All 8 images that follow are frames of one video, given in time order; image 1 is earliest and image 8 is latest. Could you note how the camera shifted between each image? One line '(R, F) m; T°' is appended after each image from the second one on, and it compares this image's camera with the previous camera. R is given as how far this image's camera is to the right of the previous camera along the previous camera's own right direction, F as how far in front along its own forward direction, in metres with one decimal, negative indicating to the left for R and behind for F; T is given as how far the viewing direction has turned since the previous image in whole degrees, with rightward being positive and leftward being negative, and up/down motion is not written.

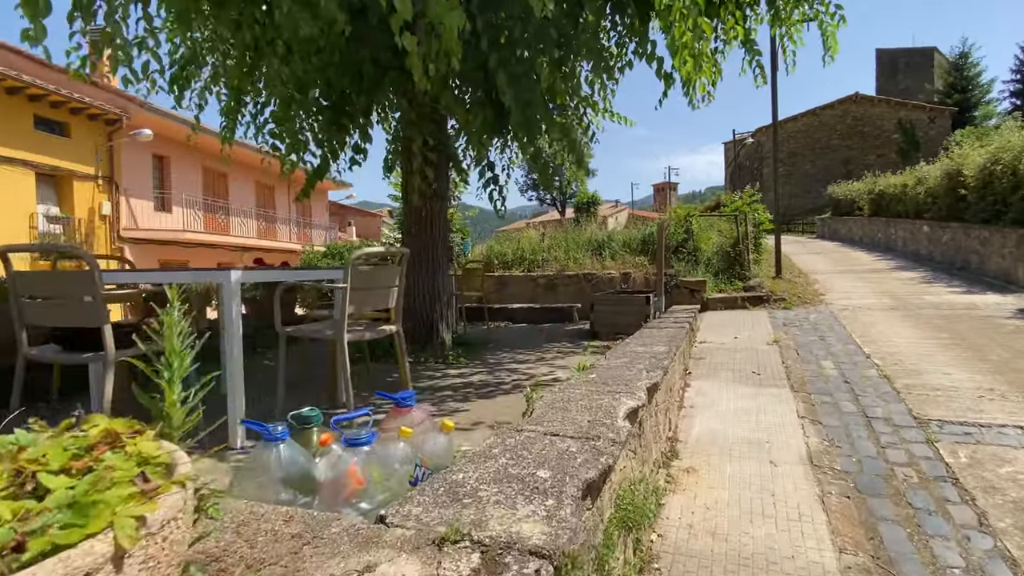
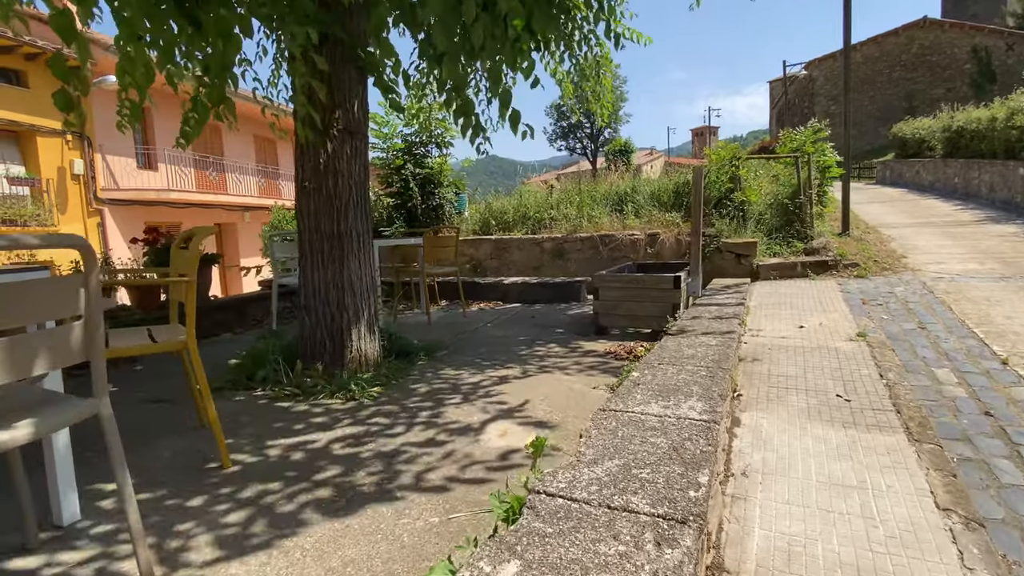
(+0.5, +1.7) m; -3°
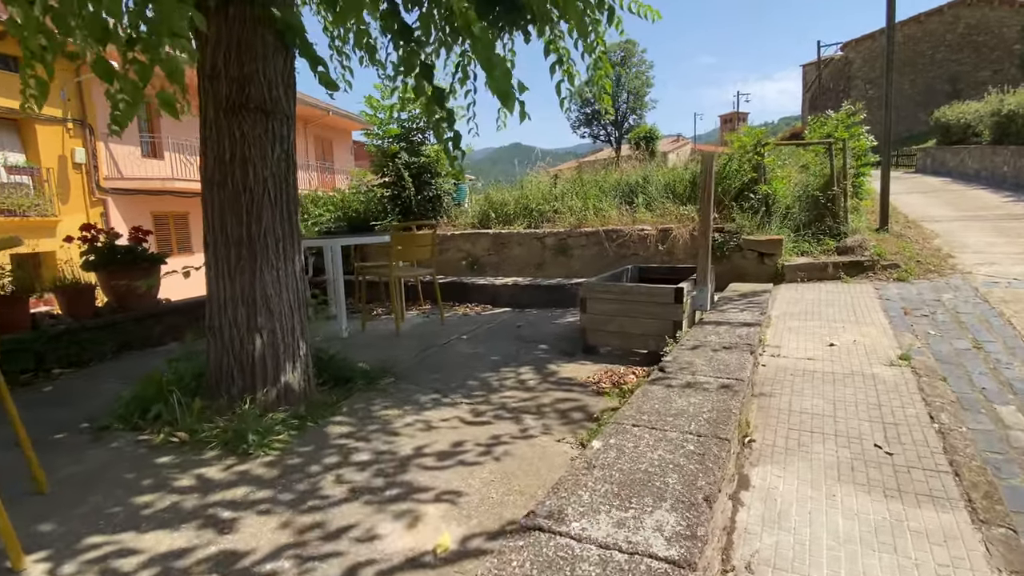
(+0.3, +0.6) m; -2°
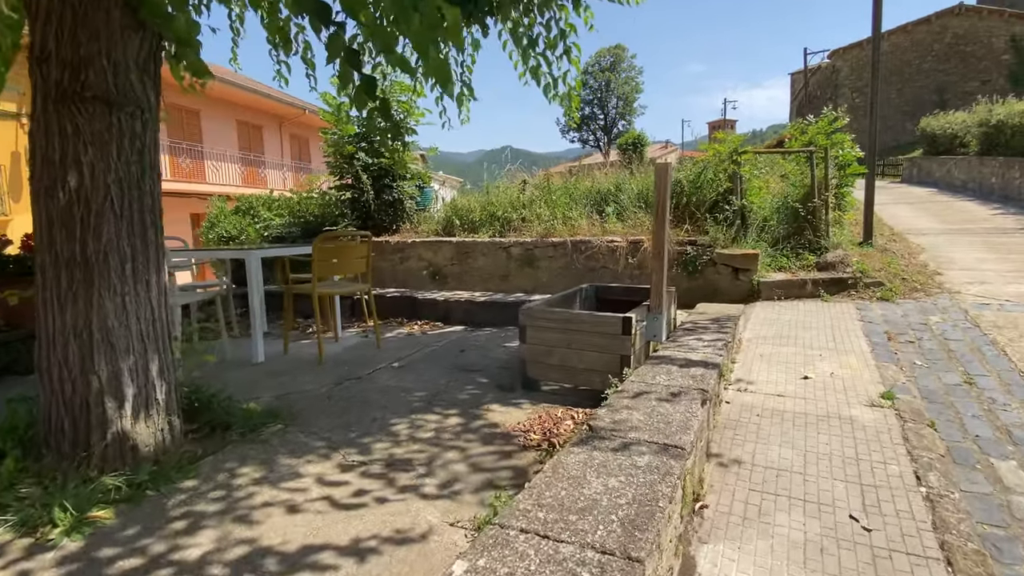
(+0.3, +0.5) m; +1°
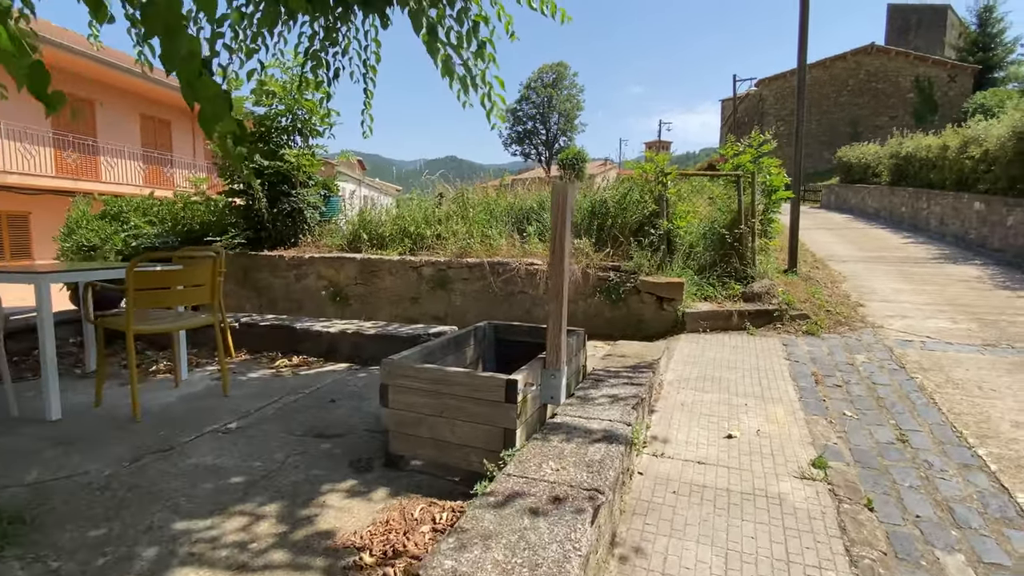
(+0.3, +0.6) m; +6°
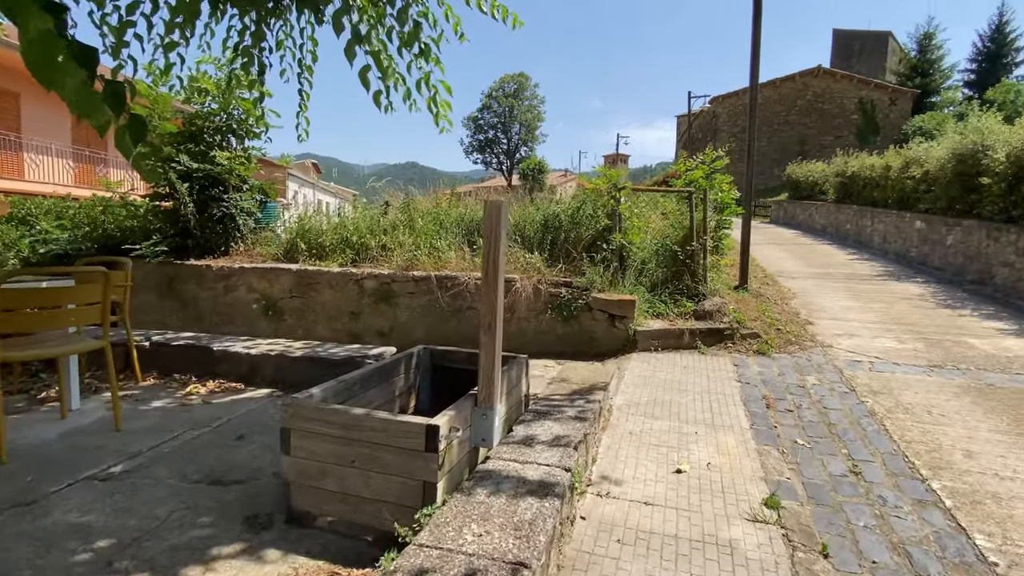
(+0.1, +0.3) m; +4°
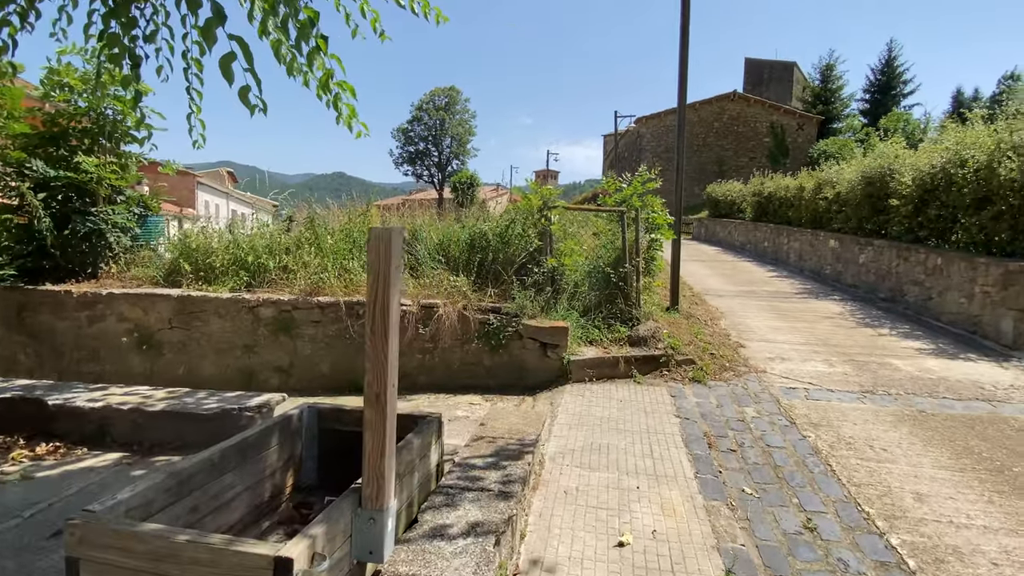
(+0.1, +0.5) m; +7°
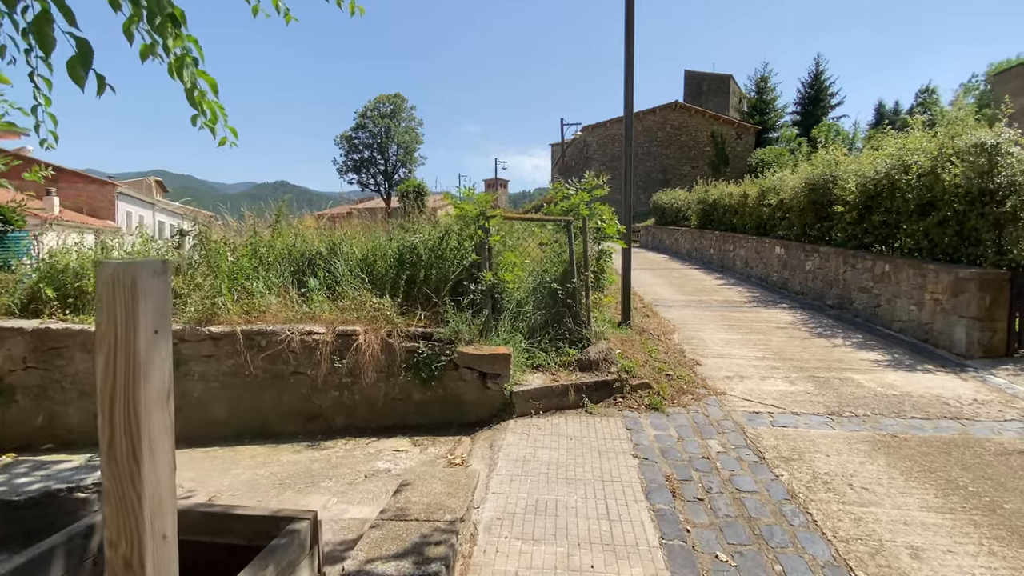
(+0.1, +0.6) m; +5°
